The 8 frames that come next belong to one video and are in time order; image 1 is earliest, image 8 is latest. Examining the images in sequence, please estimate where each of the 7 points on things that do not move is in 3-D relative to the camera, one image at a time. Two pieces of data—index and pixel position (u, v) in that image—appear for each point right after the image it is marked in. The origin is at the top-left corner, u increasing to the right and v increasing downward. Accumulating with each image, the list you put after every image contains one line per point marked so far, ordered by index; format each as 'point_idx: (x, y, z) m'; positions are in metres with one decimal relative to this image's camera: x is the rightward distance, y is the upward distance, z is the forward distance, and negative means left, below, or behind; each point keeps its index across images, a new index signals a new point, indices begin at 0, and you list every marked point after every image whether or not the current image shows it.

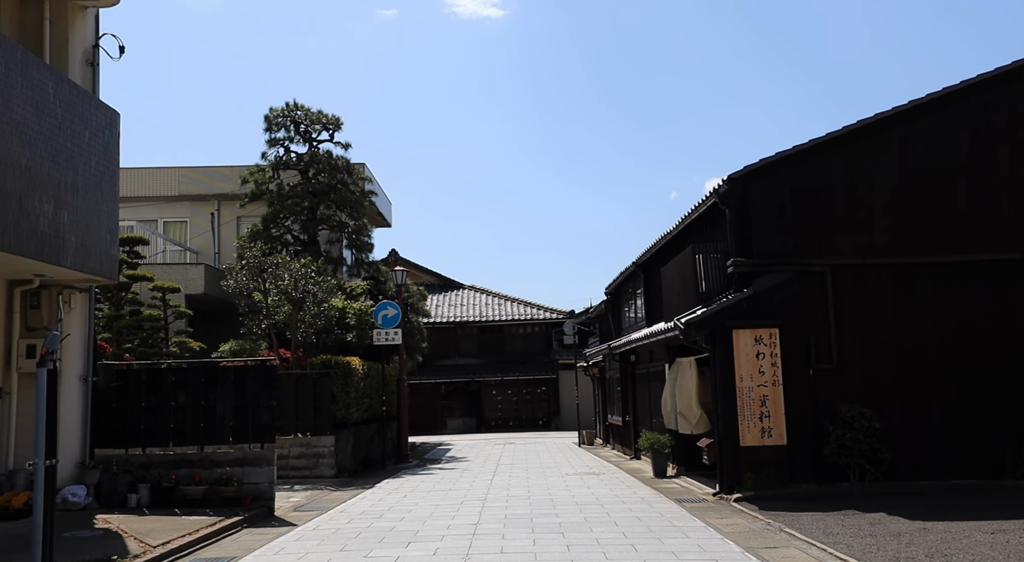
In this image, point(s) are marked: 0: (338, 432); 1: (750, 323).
0: (-3.5, -3.0, +18.2) m
1: (+3.4, -0.6, +13.1) m
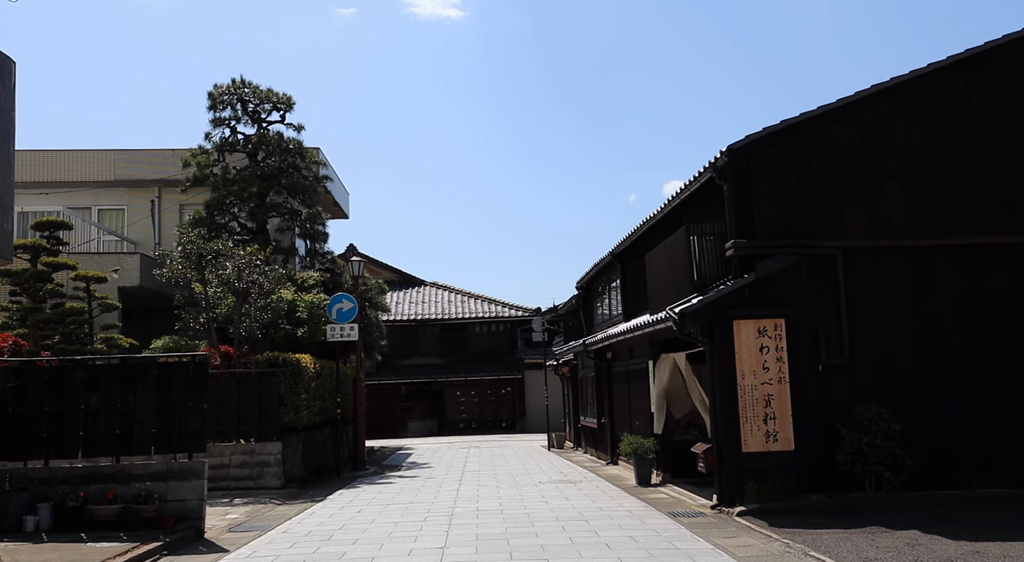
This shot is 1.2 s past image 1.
0: (-4.1, -2.8, +16.3) m
1: (+3.0, -0.4, +11.6) m
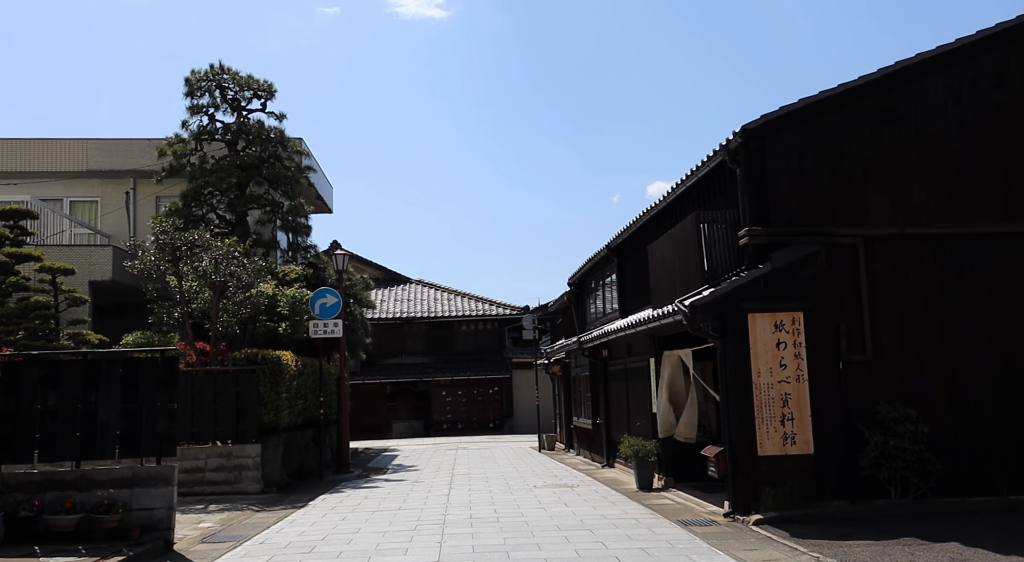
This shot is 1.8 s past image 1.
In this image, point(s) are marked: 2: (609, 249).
0: (-4.2, -2.7, +15.4) m
1: (+3.0, -0.3, +10.8) m
2: (+2.0, +0.6, +18.9) m
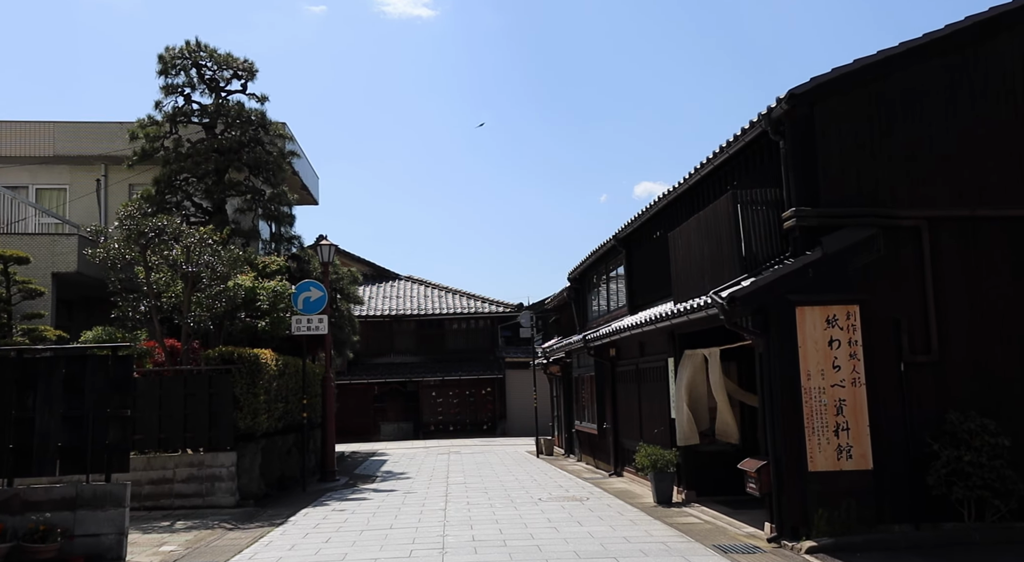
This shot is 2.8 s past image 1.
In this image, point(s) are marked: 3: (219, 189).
0: (-4.2, -2.5, +13.9) m
1: (+3.1, -0.2, +9.3) m
2: (+2.0, +0.8, +17.5) m
3: (-6.3, +2.0, +19.5) m
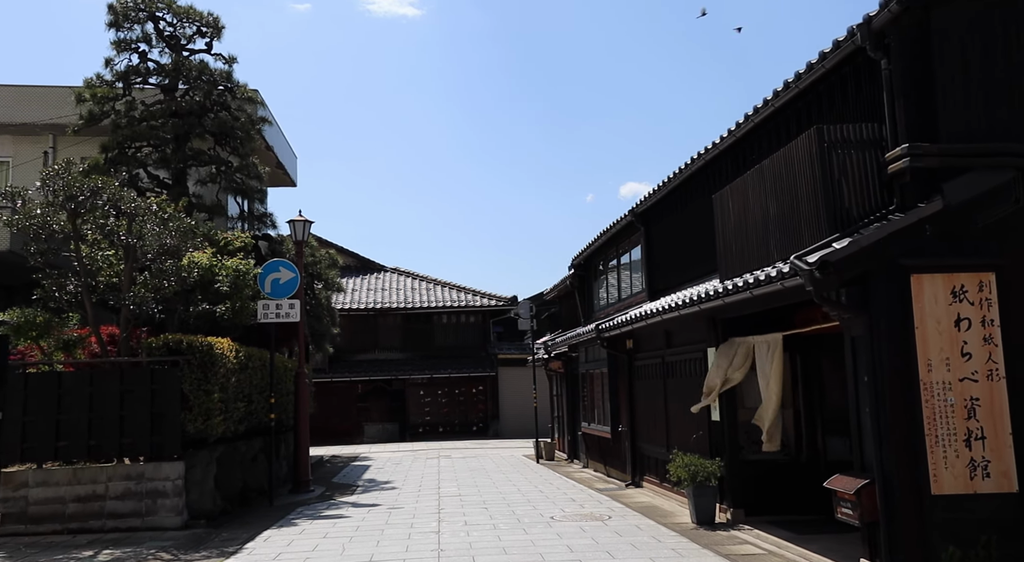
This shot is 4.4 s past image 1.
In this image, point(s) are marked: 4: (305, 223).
0: (-4.1, -2.2, +11.5) m
1: (+3.3, +0.2, +7.0) m
2: (+2.1, +1.1, +15.2) m
3: (-6.3, +2.3, +17.1) m
4: (-3.9, +1.1, +16.8) m
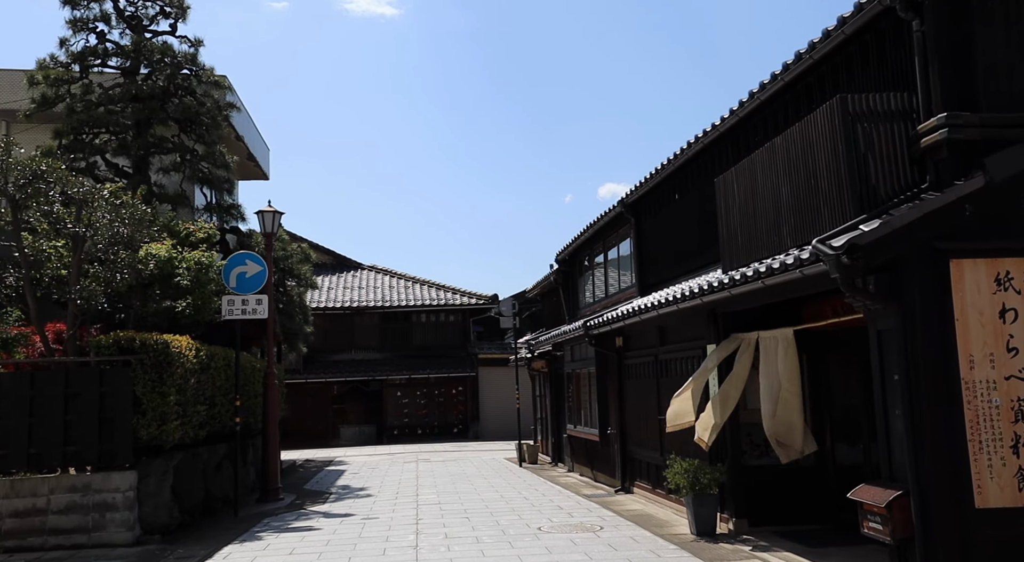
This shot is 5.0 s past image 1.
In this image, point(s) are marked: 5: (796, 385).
0: (-4.3, -2.1, +10.5) m
1: (+3.2, +0.3, +6.2) m
2: (+1.8, +1.2, +14.3) m
3: (-6.6, +2.4, +16.1) m
4: (-4.2, +1.2, +15.9) m
5: (+2.8, -1.0, +8.7) m
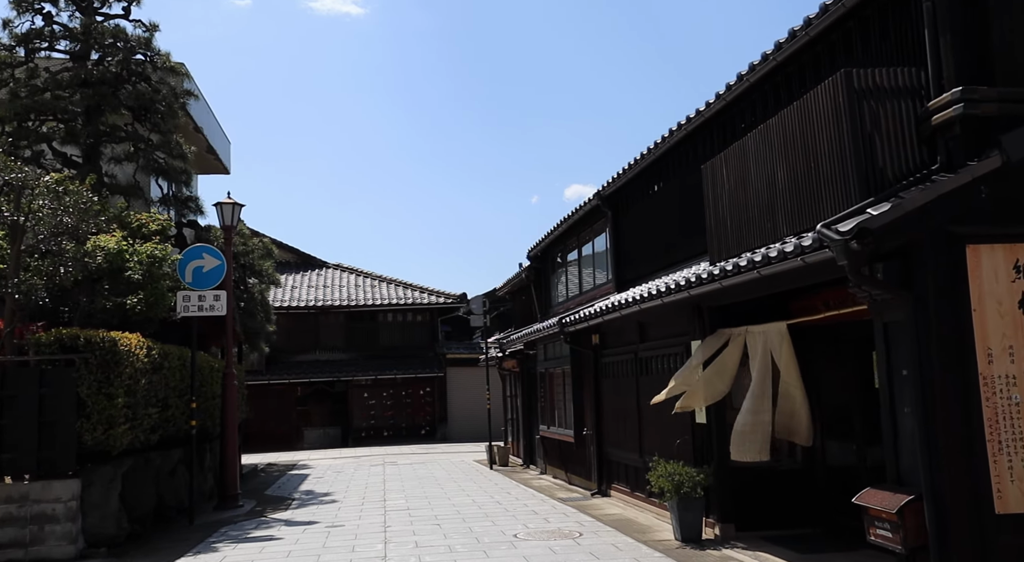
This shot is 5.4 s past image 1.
0: (-4.5, -2.0, +9.8) m
1: (+3.1, +0.3, +5.8) m
2: (+1.4, +1.3, +13.8) m
3: (-7.1, +2.5, +15.2) m
4: (-4.6, +1.2, +15.1) m
5: (+2.5, -0.9, +8.2) m
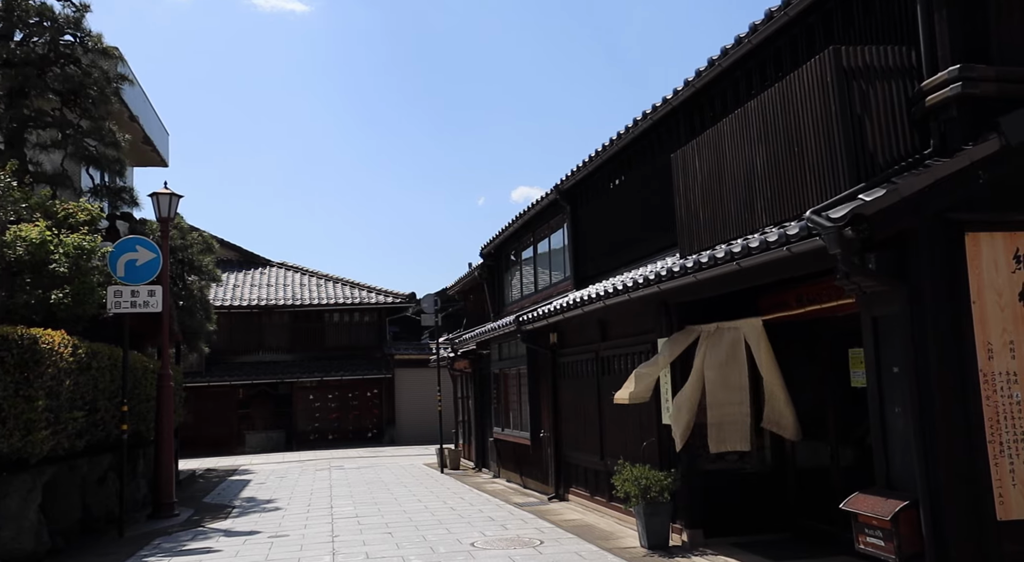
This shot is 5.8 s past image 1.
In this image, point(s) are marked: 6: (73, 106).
0: (-5.0, -2.0, +8.9) m
1: (+2.9, +0.4, +5.4) m
2: (+0.7, +1.3, +13.3) m
3: (-7.8, +2.6, +14.3) m
4: (-5.4, +1.3, +14.3) m
5: (+2.2, -0.8, +7.8) m
6: (-7.2, +2.9, +15.0) m
